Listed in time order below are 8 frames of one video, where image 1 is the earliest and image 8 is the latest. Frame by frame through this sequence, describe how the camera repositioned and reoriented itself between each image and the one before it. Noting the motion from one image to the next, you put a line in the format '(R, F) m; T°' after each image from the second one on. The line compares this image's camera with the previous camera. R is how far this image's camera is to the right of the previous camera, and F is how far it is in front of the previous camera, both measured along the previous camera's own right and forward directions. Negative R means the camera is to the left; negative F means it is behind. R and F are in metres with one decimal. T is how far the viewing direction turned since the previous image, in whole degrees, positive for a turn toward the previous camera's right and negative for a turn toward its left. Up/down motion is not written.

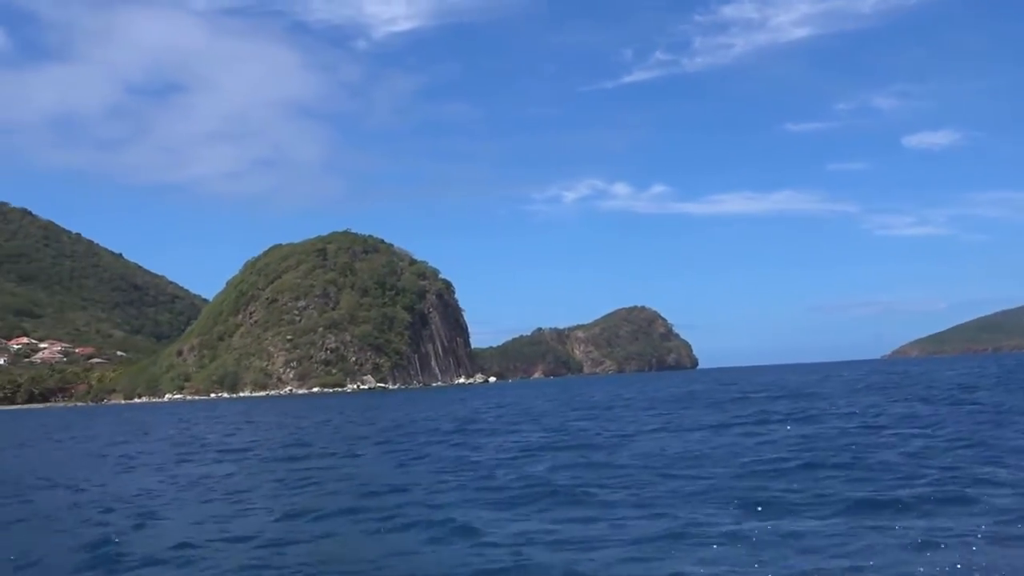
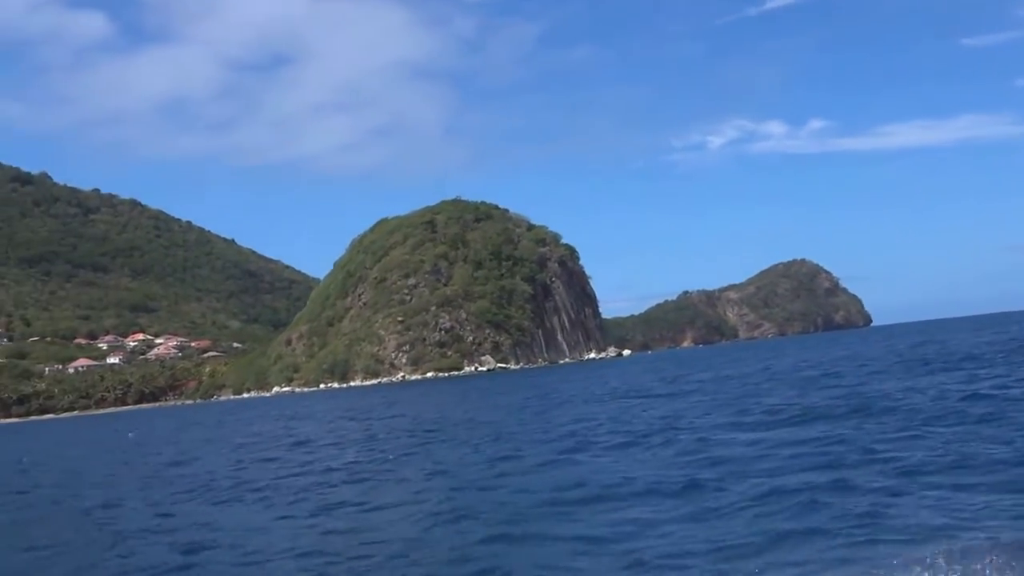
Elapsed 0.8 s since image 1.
(+5.9, +13.9) m; -9°
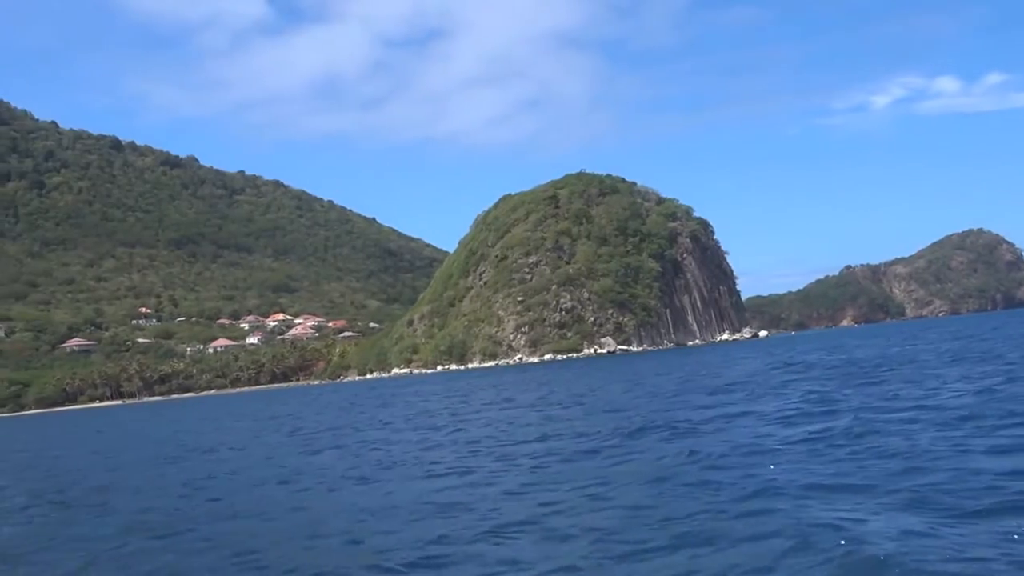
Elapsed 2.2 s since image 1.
(+8.5, +4.4) m; -10°
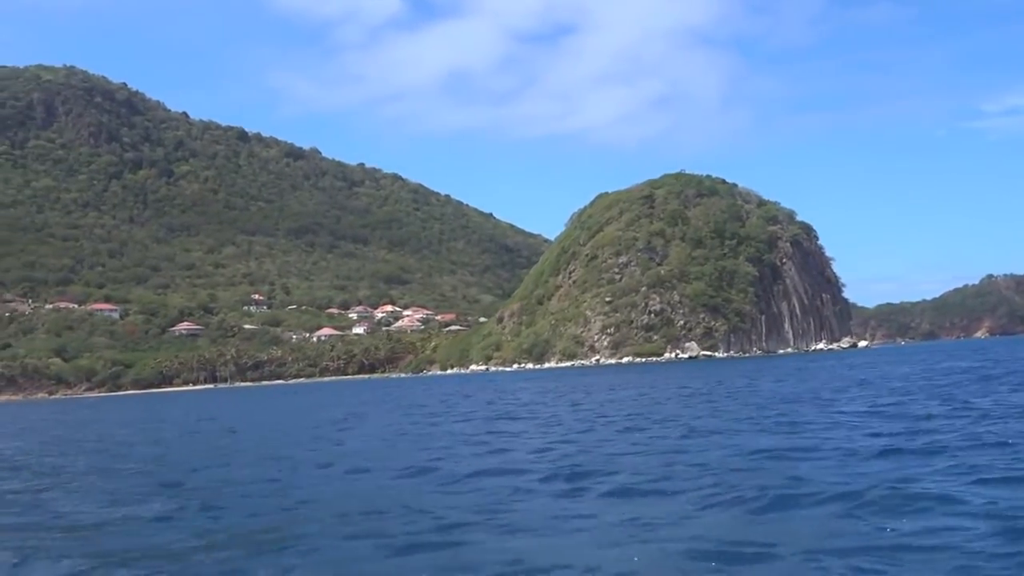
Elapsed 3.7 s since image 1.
(+9.8, +1.7) m; -9°
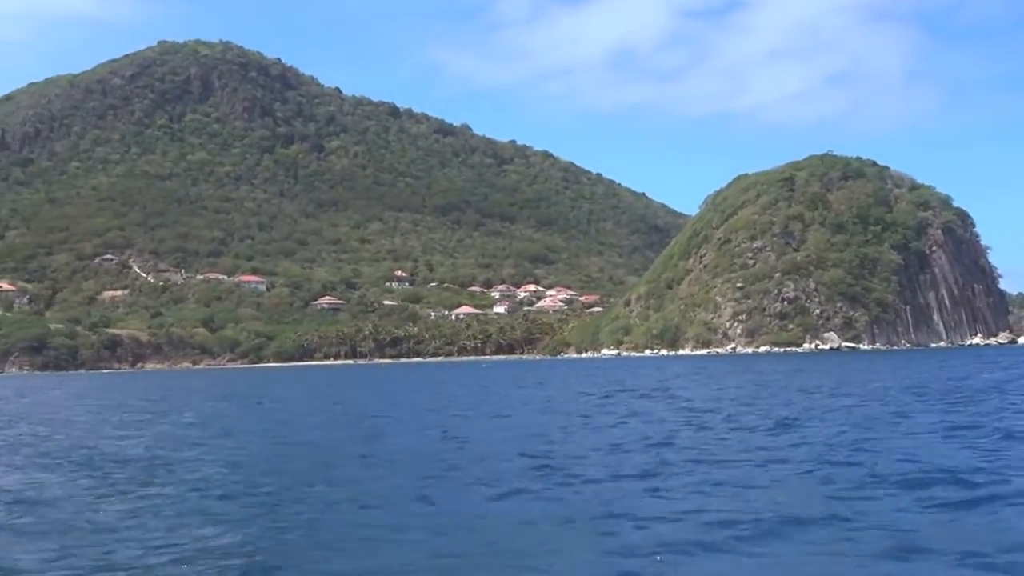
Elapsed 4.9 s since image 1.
(+2.7, +2.7) m; -8°
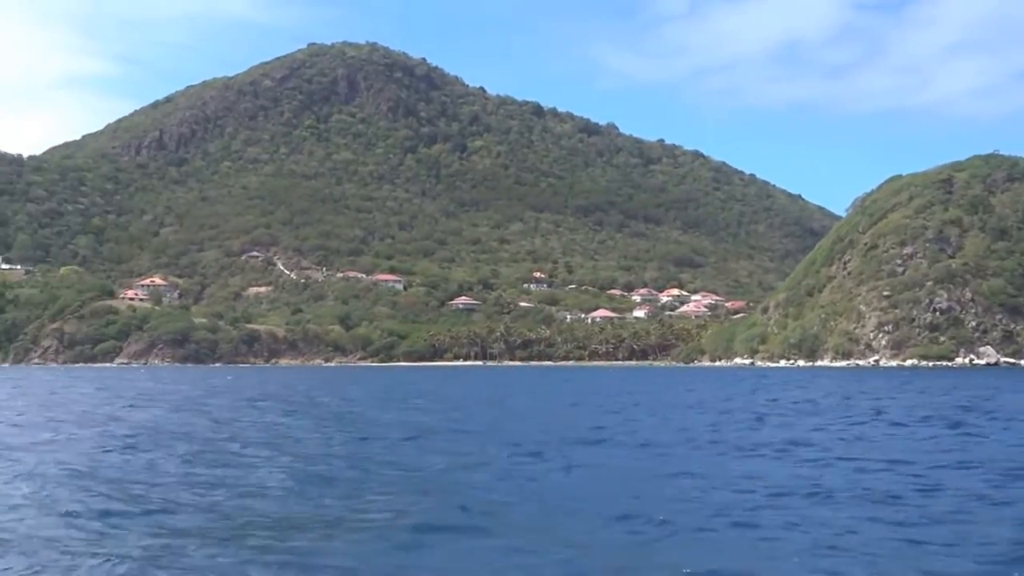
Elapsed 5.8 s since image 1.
(+4.0, +2.0) m; -8°
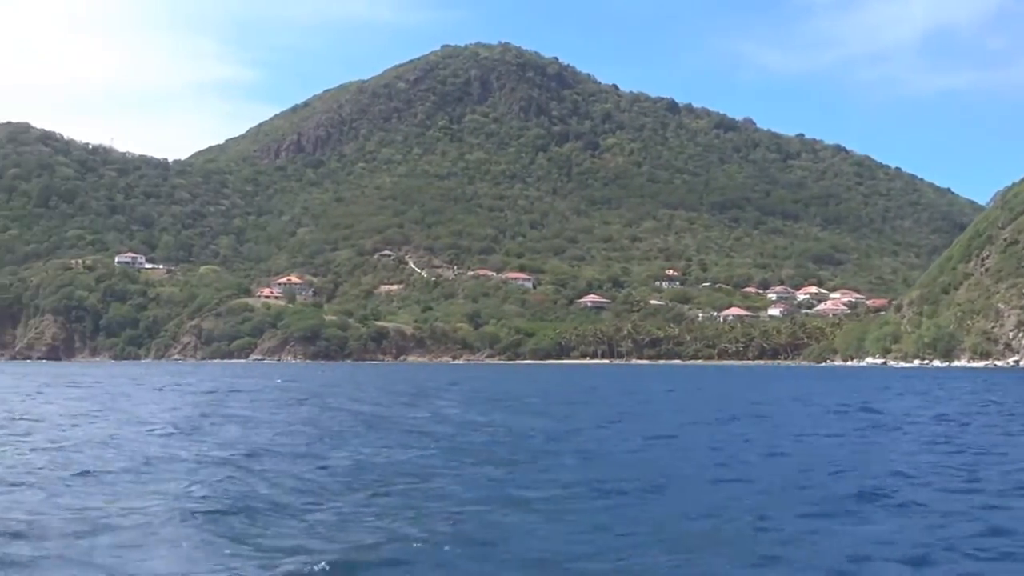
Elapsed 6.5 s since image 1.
(+3.2, +0.1) m; -7°
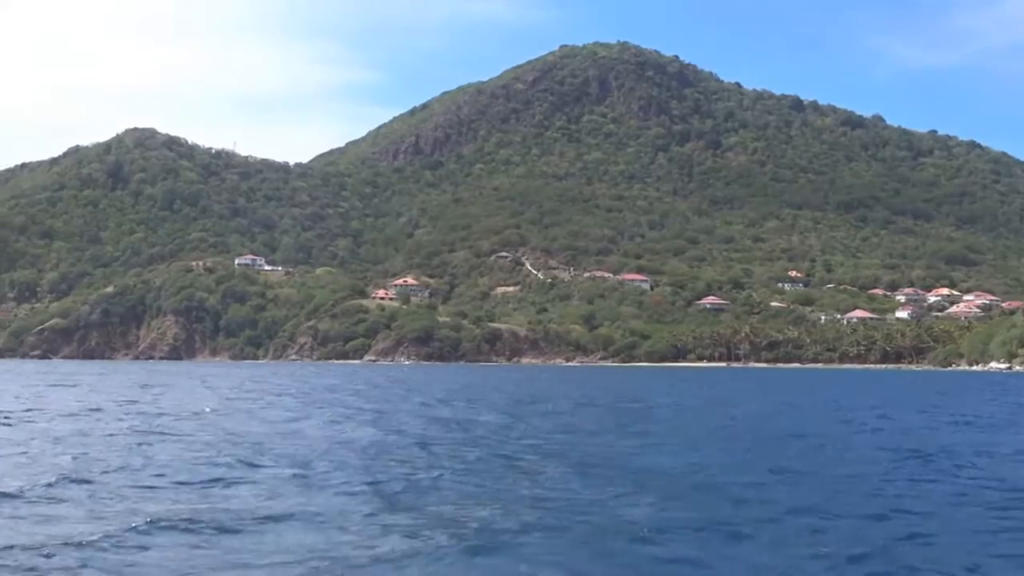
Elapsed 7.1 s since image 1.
(+2.1, +0.9) m; -6°
